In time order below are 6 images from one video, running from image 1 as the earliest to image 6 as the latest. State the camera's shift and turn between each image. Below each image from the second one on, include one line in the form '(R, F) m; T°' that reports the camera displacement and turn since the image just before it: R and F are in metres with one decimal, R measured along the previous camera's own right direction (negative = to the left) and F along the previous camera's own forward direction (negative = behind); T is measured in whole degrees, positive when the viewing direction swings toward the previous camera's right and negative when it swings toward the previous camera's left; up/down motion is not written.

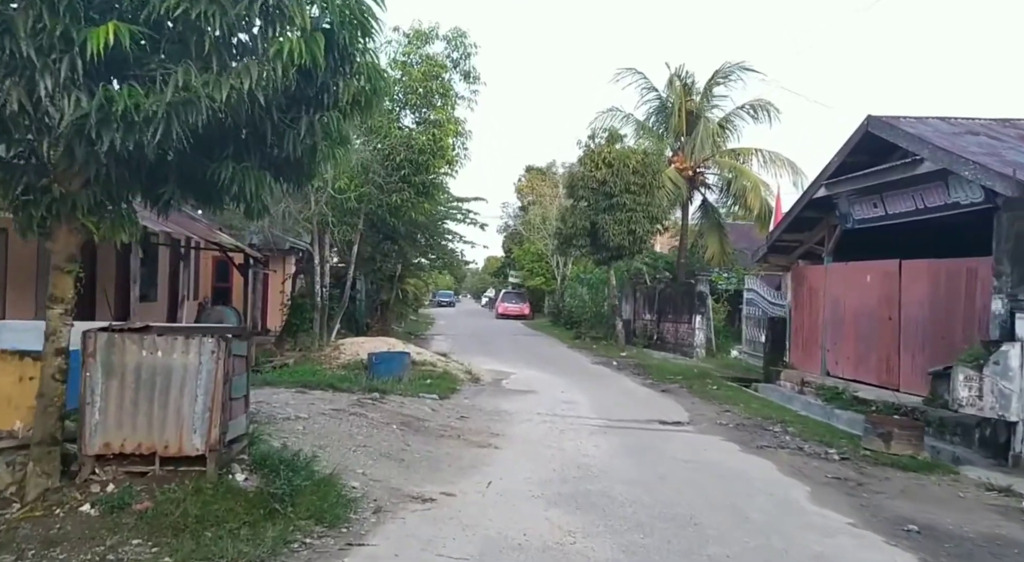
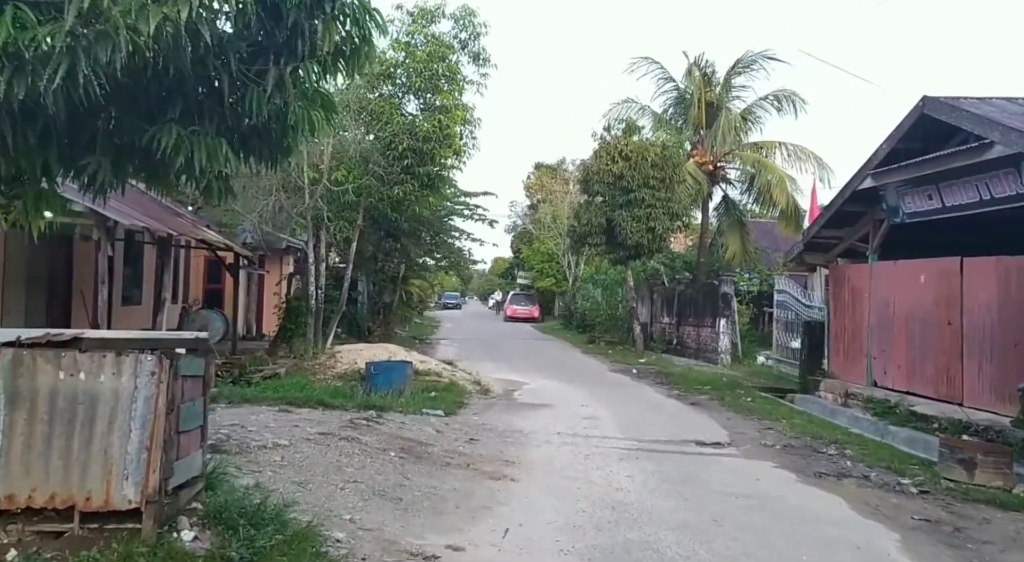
(-0.1, +1.4) m; 0°
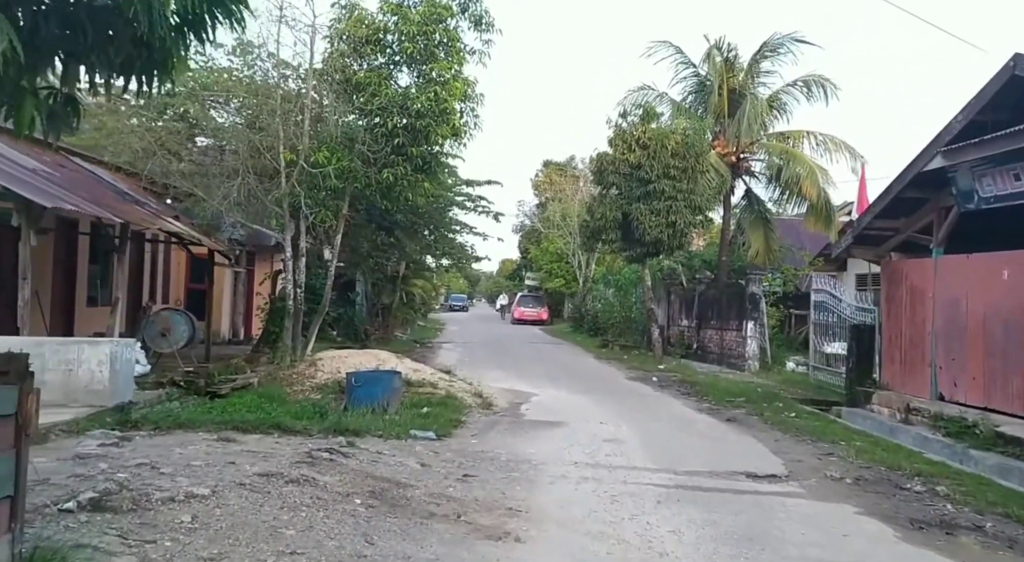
(0.0, +1.9) m; -1°
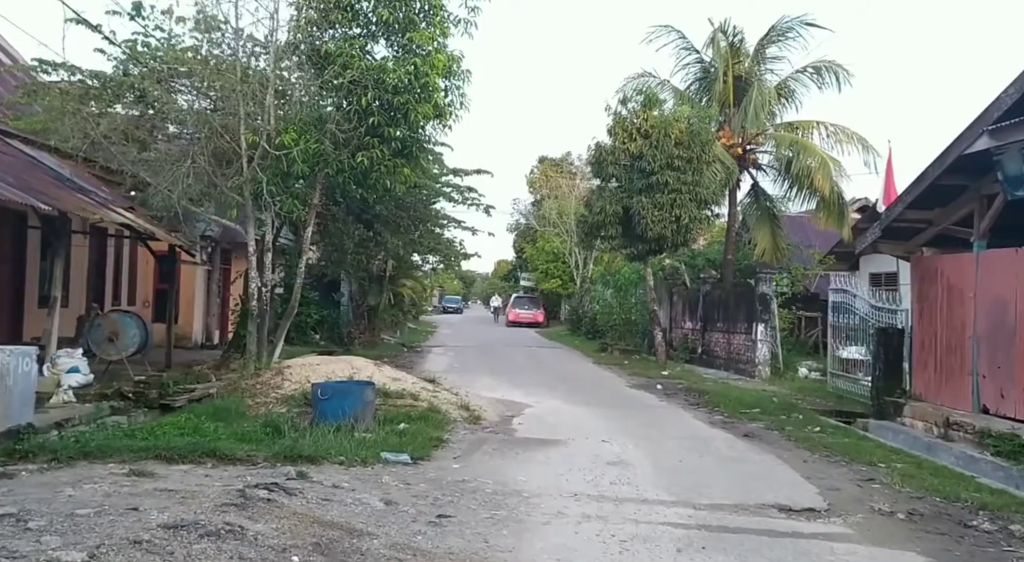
(+0.1, +1.3) m; 0°
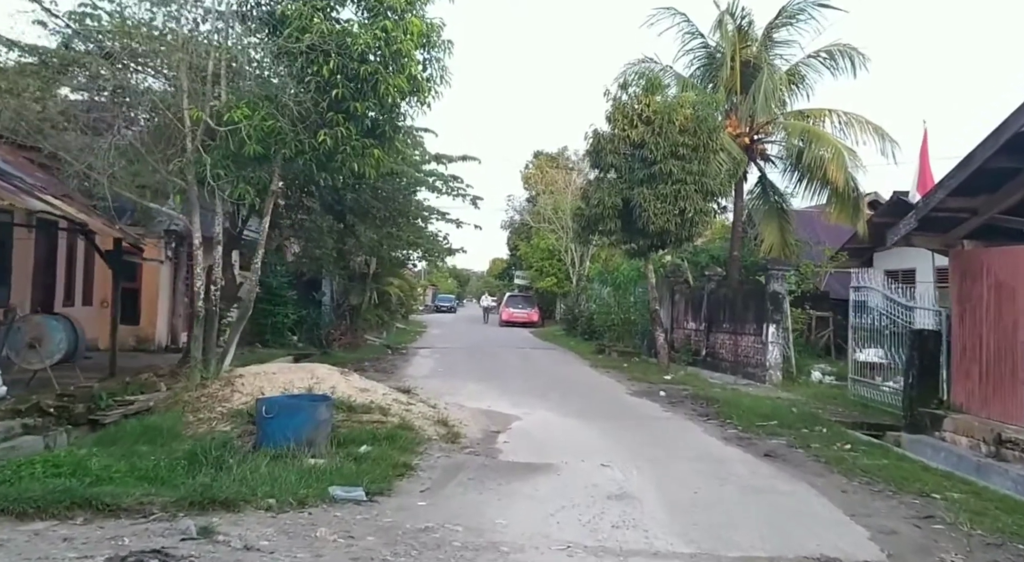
(+0.1, +1.5) m; 0°
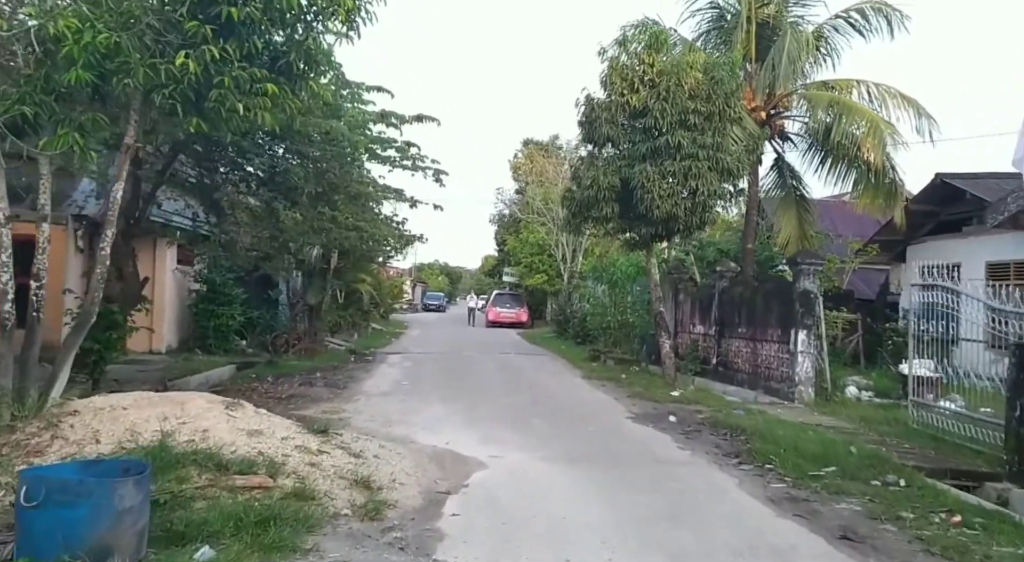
(+0.3, +3.1) m; 0°
